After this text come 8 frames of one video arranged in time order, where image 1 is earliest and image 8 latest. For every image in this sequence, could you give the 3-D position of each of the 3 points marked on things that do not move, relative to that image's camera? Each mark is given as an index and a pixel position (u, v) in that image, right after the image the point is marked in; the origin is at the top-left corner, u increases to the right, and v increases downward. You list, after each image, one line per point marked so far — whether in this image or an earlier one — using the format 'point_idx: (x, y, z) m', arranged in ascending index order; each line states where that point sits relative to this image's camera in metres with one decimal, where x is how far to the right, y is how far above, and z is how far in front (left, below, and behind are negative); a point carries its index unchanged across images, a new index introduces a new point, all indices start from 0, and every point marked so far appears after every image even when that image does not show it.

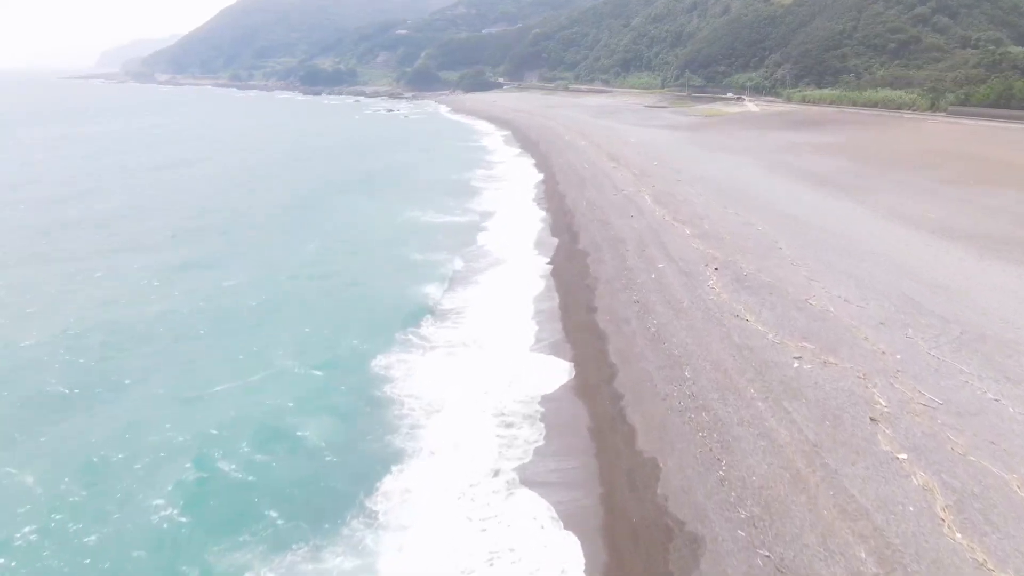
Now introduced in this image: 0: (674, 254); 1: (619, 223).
0: (+3.3, +0.7, +15.3) m
1: (+2.7, +1.6, +18.8) m
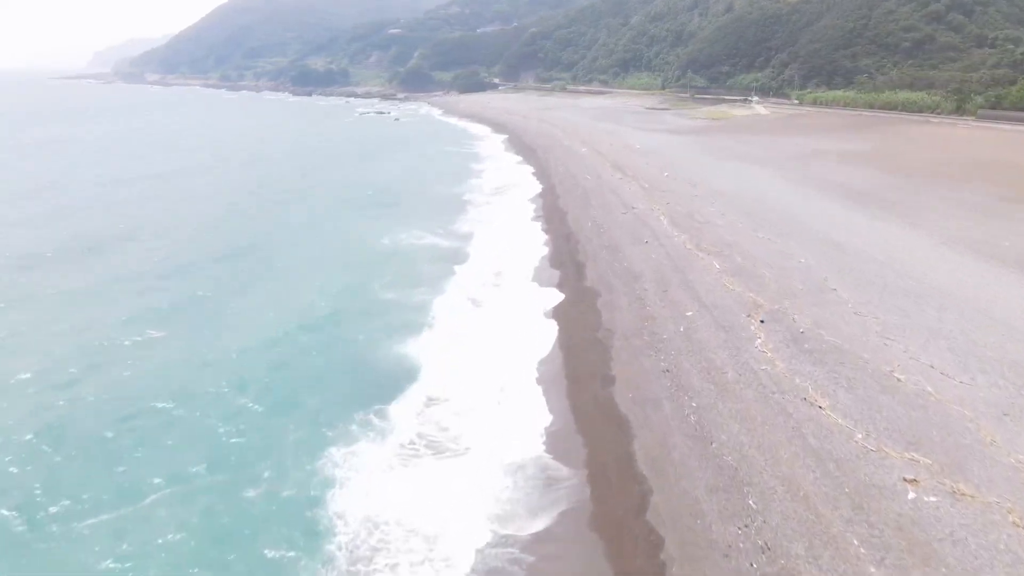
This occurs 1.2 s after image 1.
0: (+3.2, -0.2, +12.4) m
1: (+2.5, +0.8, +15.9) m
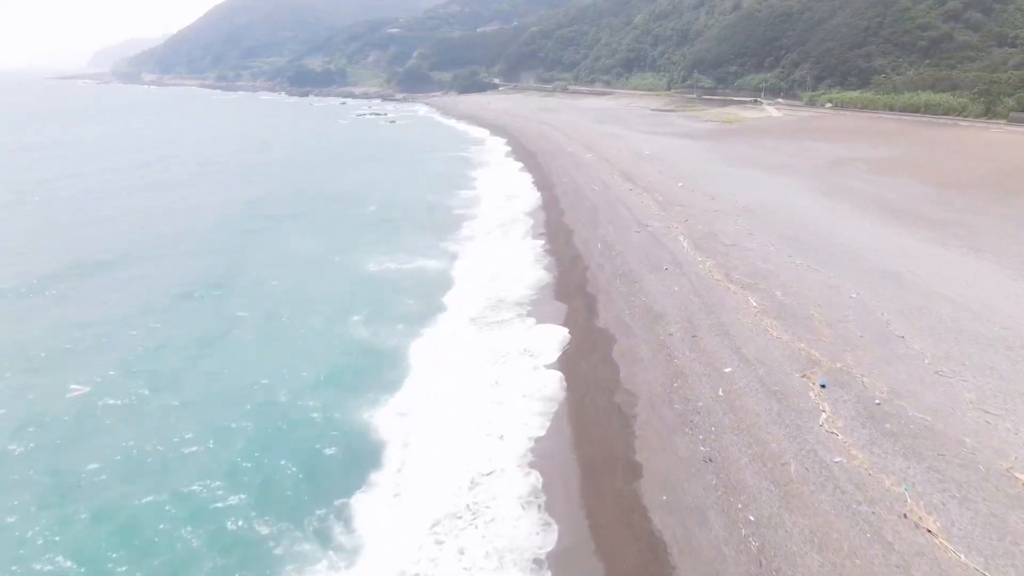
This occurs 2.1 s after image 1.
0: (+3.2, -0.8, +10.2) m
1: (+2.5, +0.1, +13.7) m
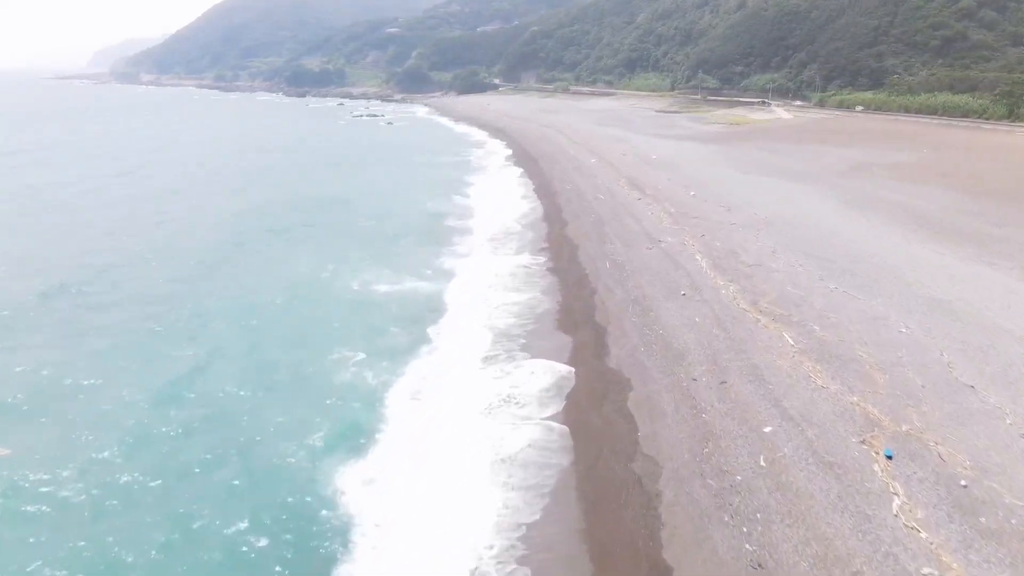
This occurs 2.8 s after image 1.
0: (+3.2, -1.3, +8.6) m
1: (+2.5, -0.4, +12.0) m
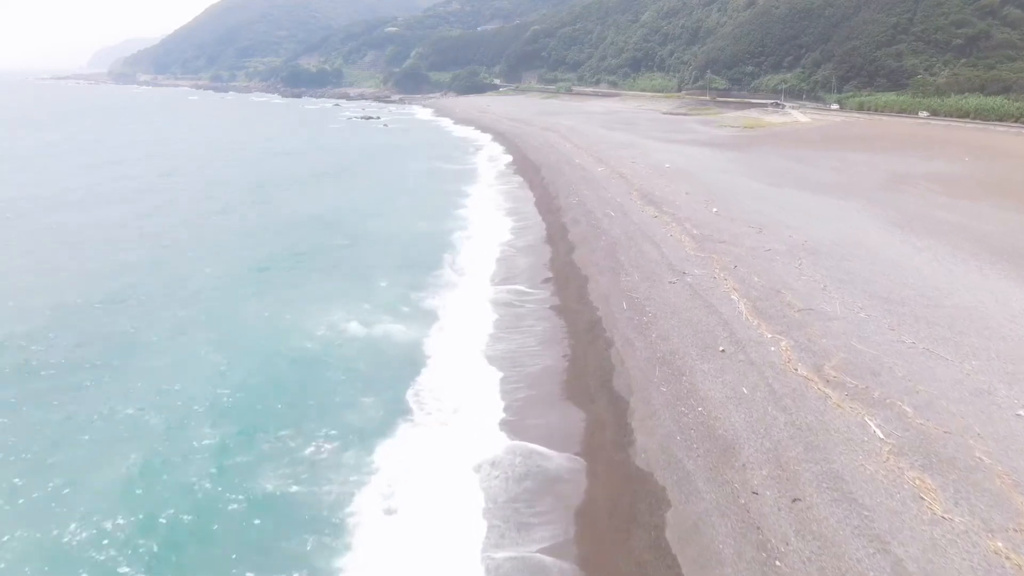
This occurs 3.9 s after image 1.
0: (+3.1, -2.1, +6.0) m
1: (+2.4, -1.1, +9.5) m
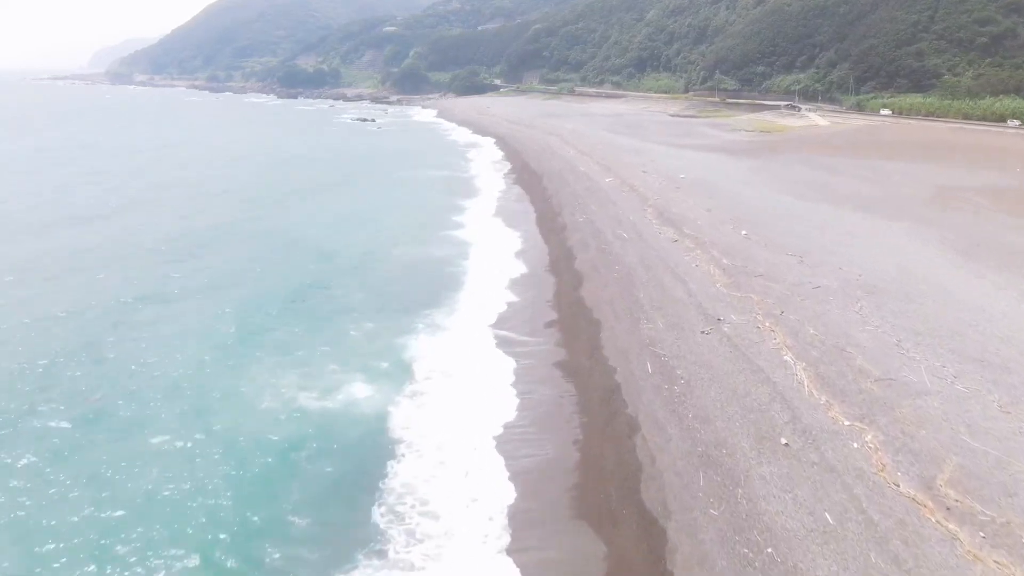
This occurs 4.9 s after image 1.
0: (+3.0, -2.8, +3.4) m
1: (+2.4, -1.9, +6.9) m
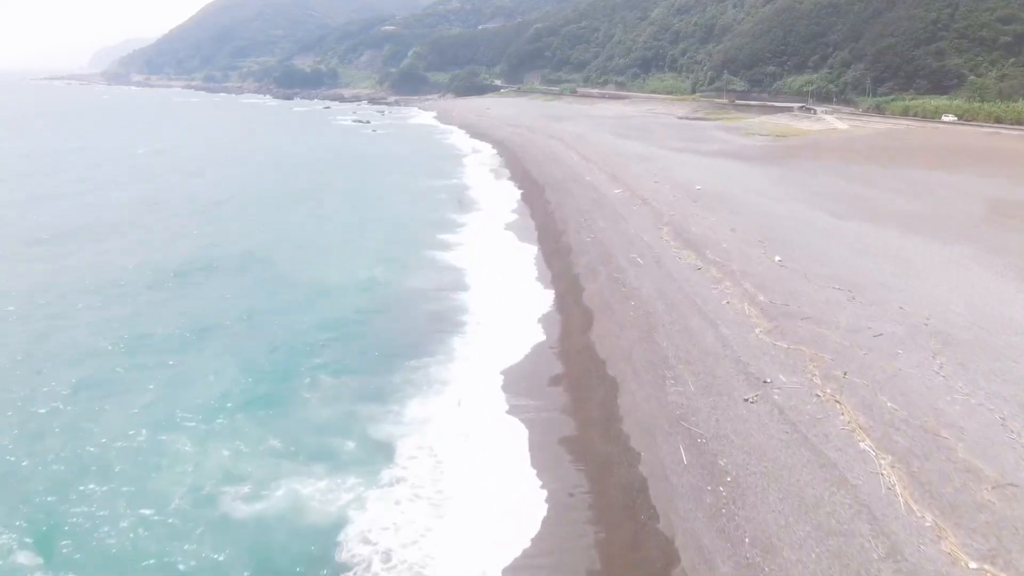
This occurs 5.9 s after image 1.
0: (+3.0, -3.5, +1.2) m
1: (+2.3, -2.6, +4.6) m
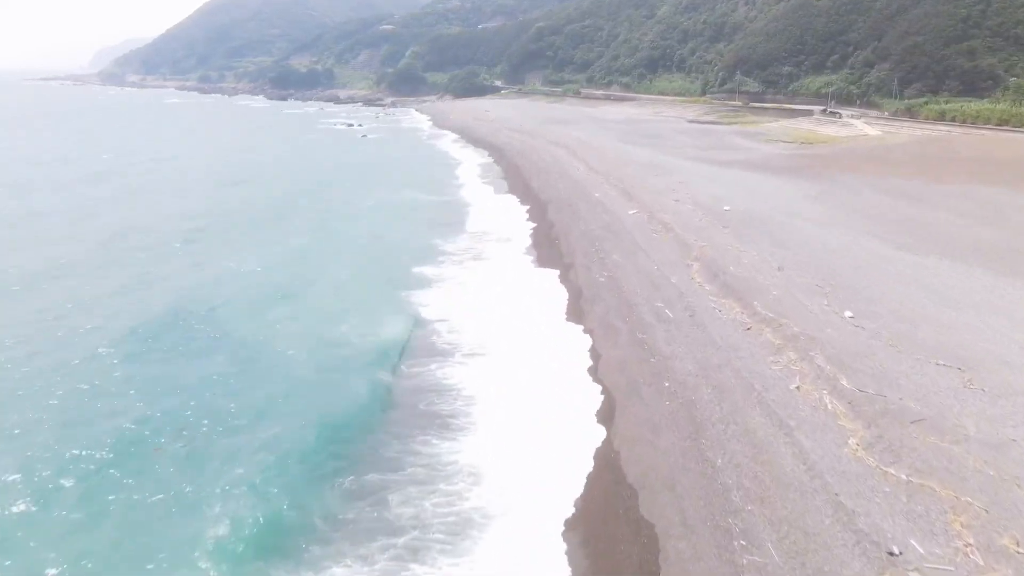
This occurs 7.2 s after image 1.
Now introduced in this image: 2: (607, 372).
0: (+2.8, -4.4, -2.0) m
1: (+2.2, -3.5, +1.4) m
2: (+1.3, -1.2, +10.1) m
